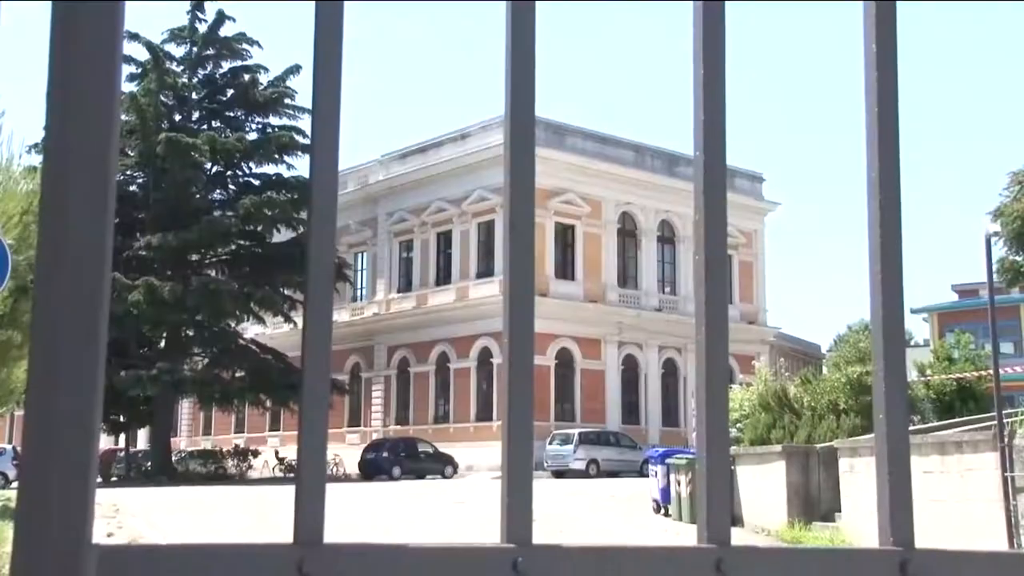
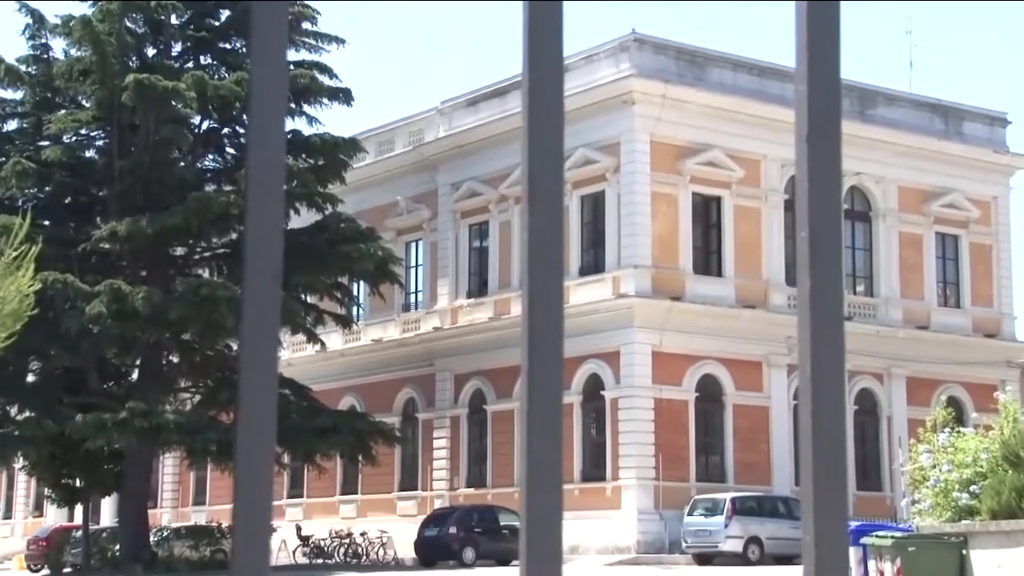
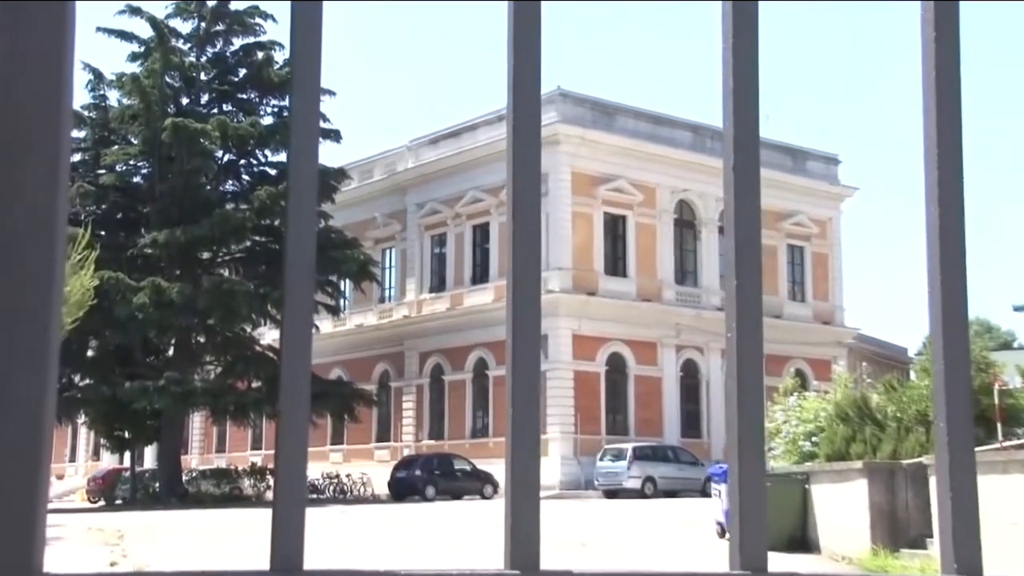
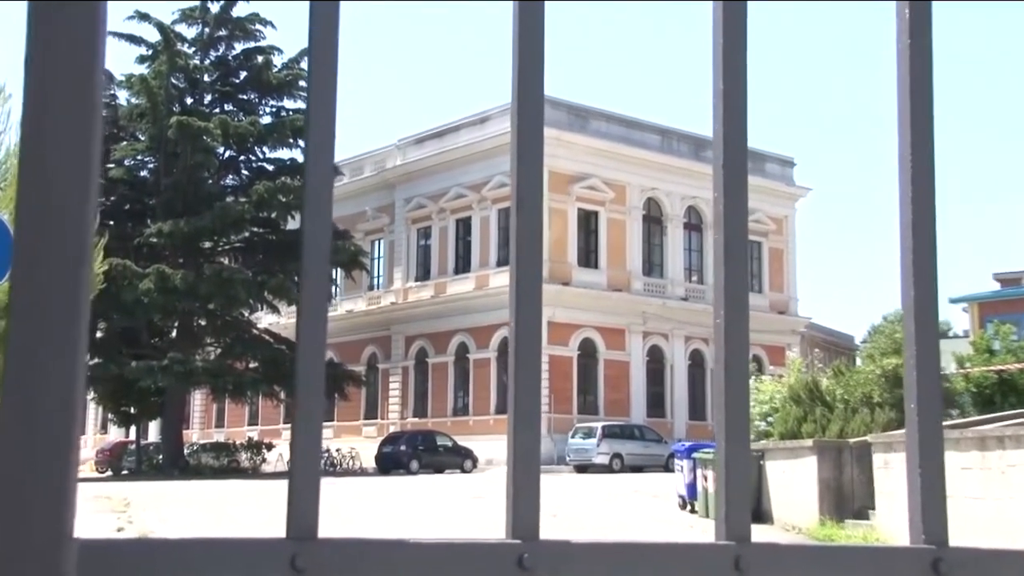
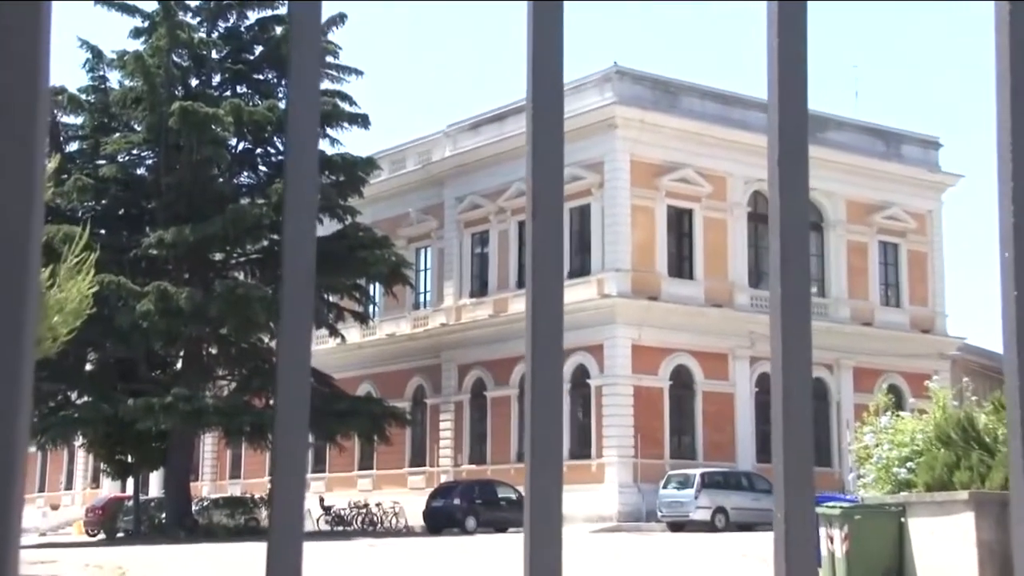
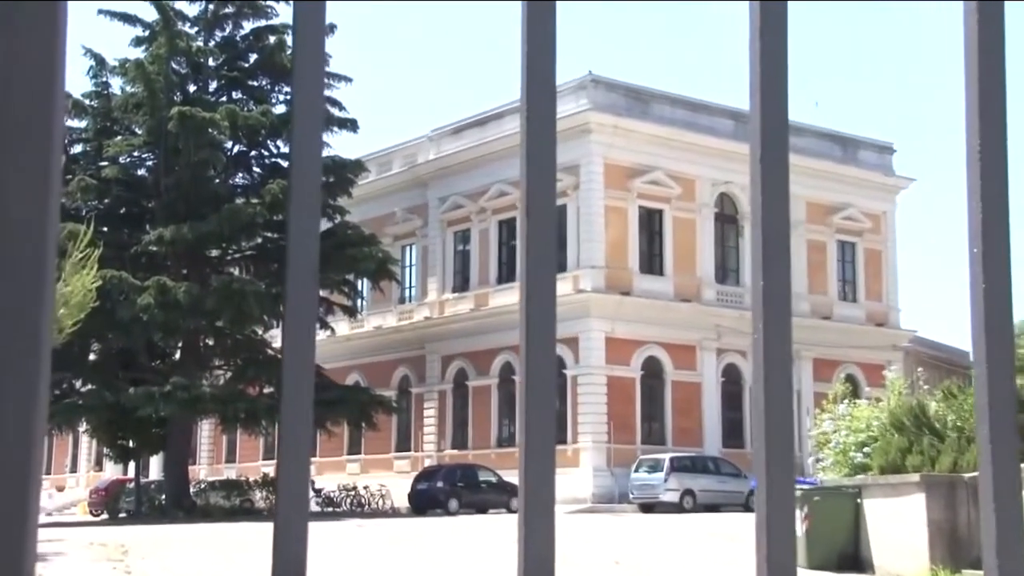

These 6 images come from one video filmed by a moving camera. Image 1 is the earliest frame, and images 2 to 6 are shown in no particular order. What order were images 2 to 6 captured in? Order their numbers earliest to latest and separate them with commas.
4, 3, 6, 5, 2
